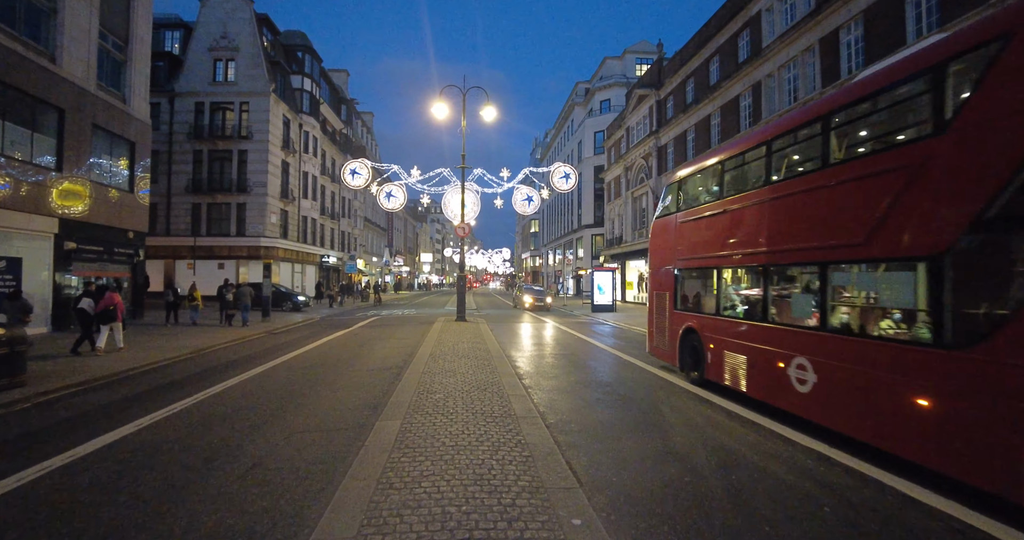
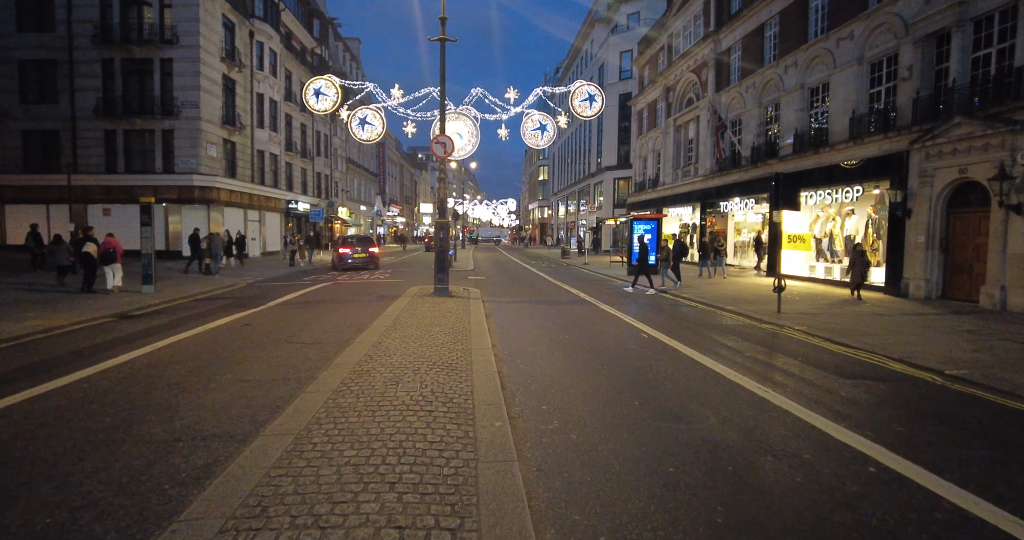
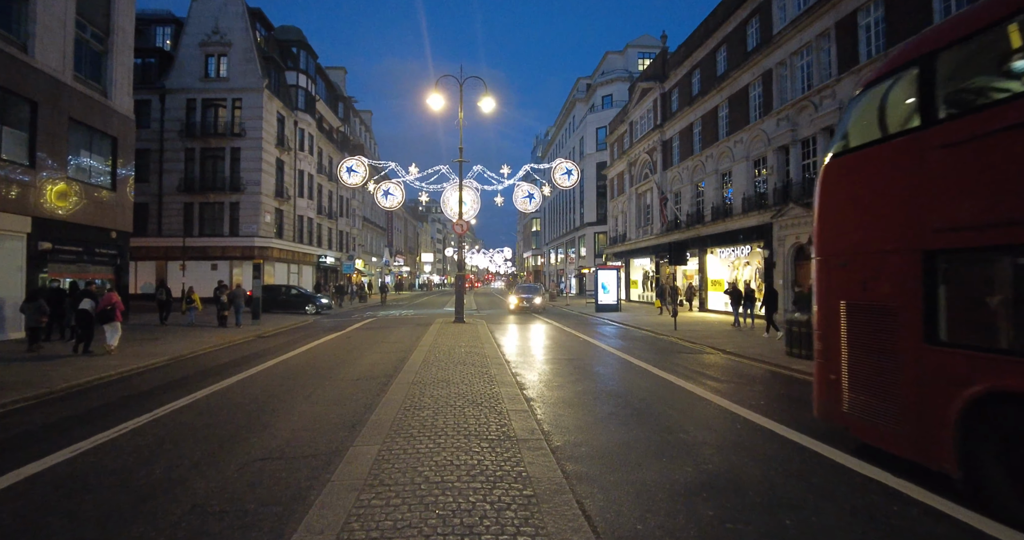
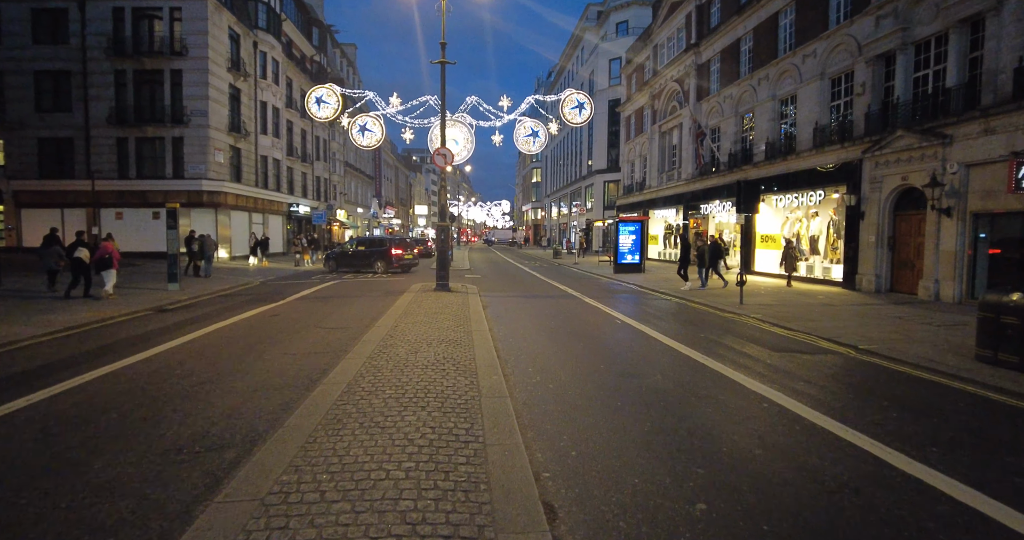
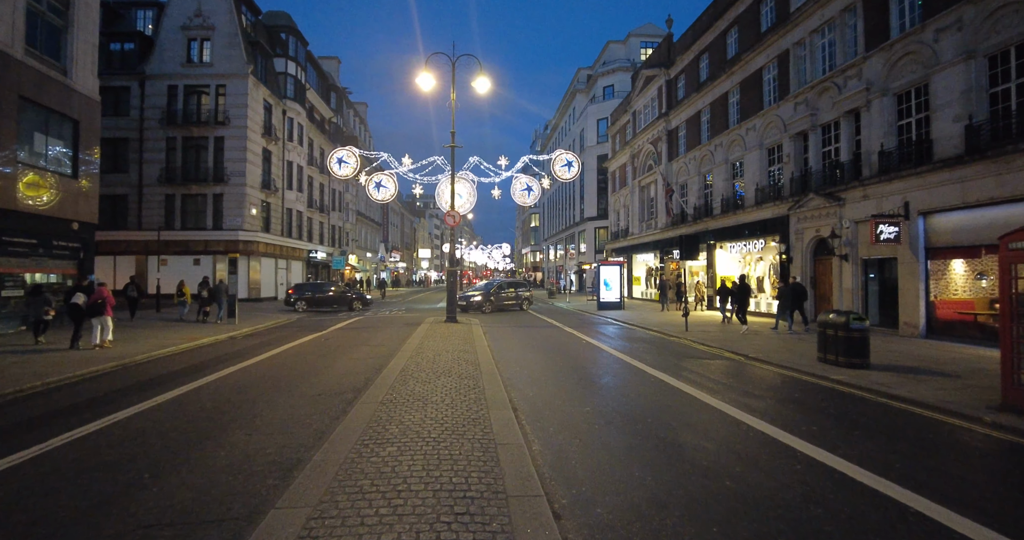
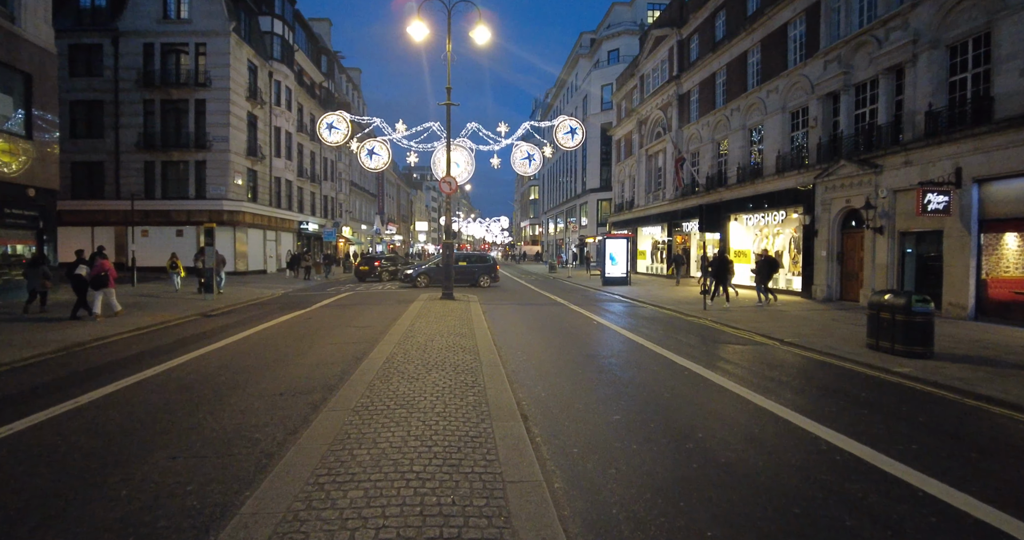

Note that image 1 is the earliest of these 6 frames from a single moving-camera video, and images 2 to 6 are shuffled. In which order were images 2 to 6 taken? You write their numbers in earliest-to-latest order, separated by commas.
3, 5, 6, 4, 2
